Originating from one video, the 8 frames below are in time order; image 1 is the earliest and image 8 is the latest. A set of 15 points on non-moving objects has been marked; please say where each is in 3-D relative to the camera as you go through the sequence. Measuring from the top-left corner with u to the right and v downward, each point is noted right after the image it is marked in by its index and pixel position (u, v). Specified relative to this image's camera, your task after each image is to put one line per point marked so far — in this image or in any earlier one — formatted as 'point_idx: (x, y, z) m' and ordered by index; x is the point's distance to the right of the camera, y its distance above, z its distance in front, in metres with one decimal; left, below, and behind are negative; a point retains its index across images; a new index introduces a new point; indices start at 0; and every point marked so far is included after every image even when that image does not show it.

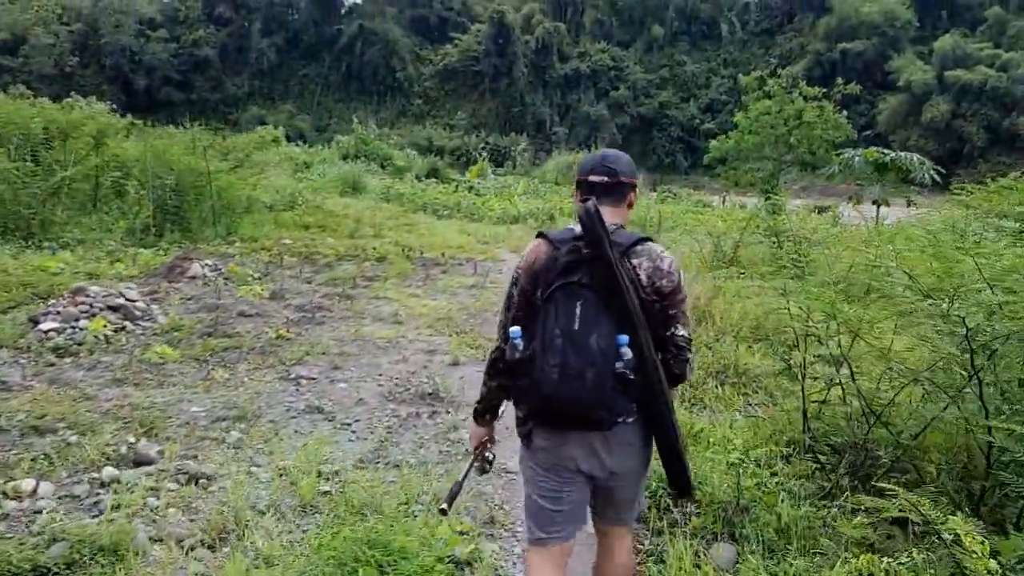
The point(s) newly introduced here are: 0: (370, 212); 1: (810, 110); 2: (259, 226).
0: (-2.4, +1.4, +15.1) m
1: (+6.8, +4.1, +19.6) m
2: (-3.5, +0.8, +11.5) m
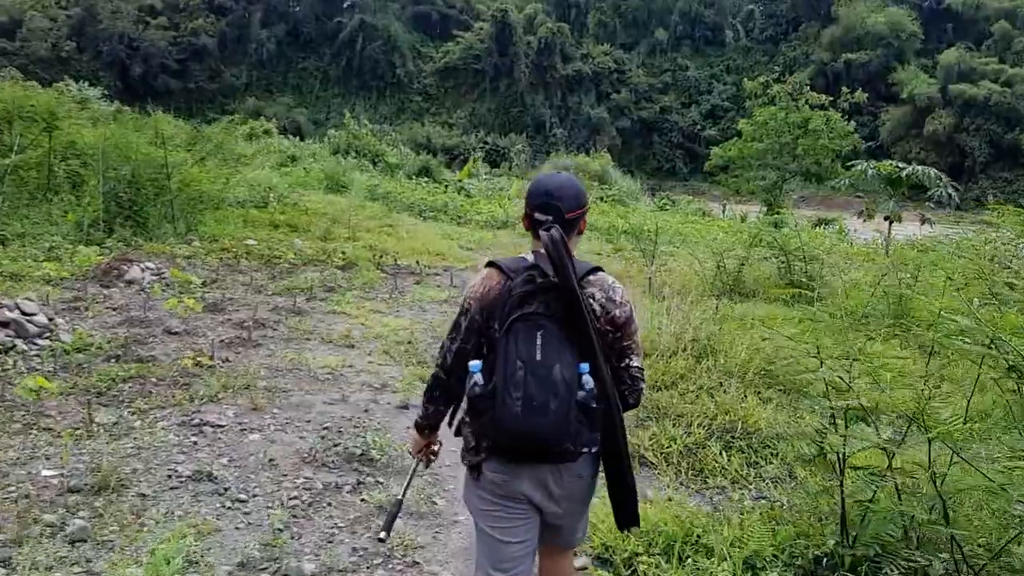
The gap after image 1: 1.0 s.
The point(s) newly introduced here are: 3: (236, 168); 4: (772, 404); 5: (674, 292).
0: (-2.6, +1.3, +14.2) m
1: (+6.6, +3.7, +18.8) m
2: (-3.7, +0.8, +10.6) m
3: (-4.7, +2.0, +14.8) m
4: (+1.3, -0.6, +4.3) m
5: (+1.4, -0.1, +7.2) m
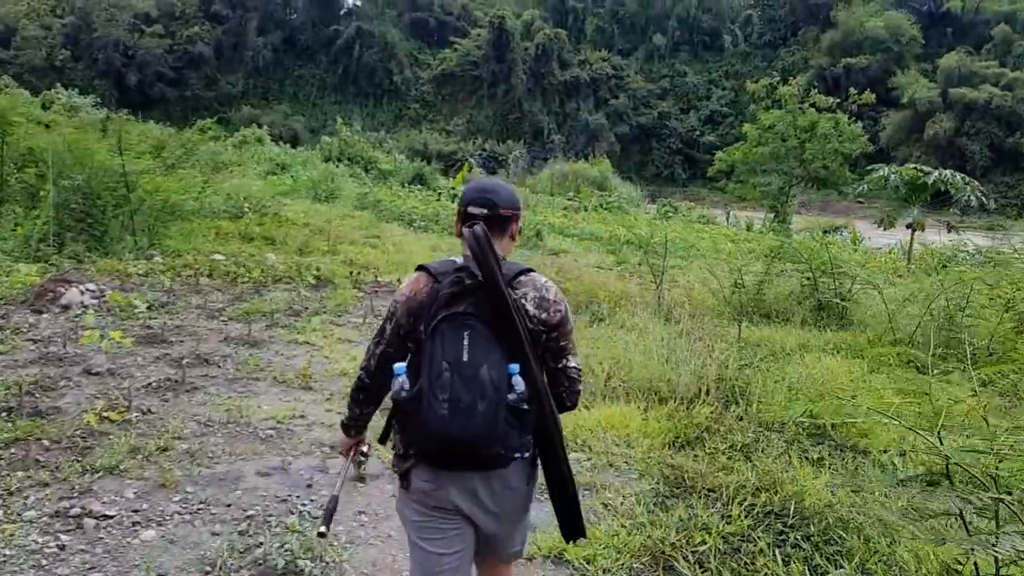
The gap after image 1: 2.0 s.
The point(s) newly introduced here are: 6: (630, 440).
0: (-2.6, +1.0, +13.3) m
1: (+6.5, +3.5, +17.9) m
2: (-3.7, +0.6, +9.7) m
3: (-4.8, +1.8, +13.9) m
4: (+1.3, -0.7, +3.4) m
5: (+1.3, -0.2, +6.3) m
6: (+0.5, -0.7, +3.8) m
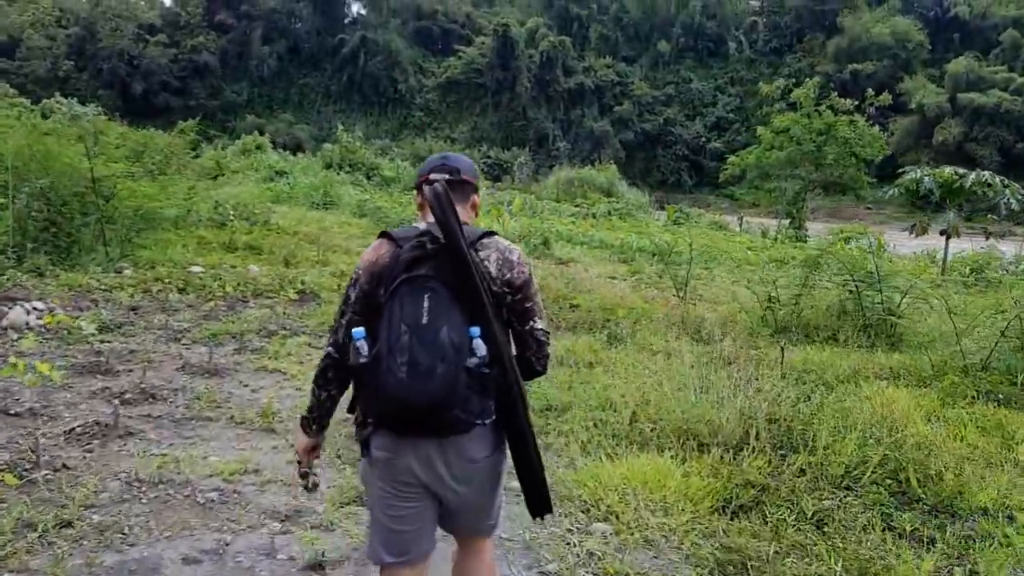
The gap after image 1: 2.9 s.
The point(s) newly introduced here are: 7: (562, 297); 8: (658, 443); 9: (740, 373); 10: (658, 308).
0: (-2.6, +0.9, +12.5) m
1: (+6.6, +3.3, +17.1) m
2: (-3.7, +0.4, +9.0) m
3: (-4.7, +1.6, +13.1) m
4: (+1.3, -0.8, +2.6) m
5: (+1.4, -0.3, +5.5) m
6: (+0.6, -0.8, +3.0) m
7: (+0.4, -0.1, +7.1) m
8: (+0.6, -0.7, +3.6) m
9: (+1.2, -0.4, +4.4) m
10: (+1.1, -0.2, +6.6) m
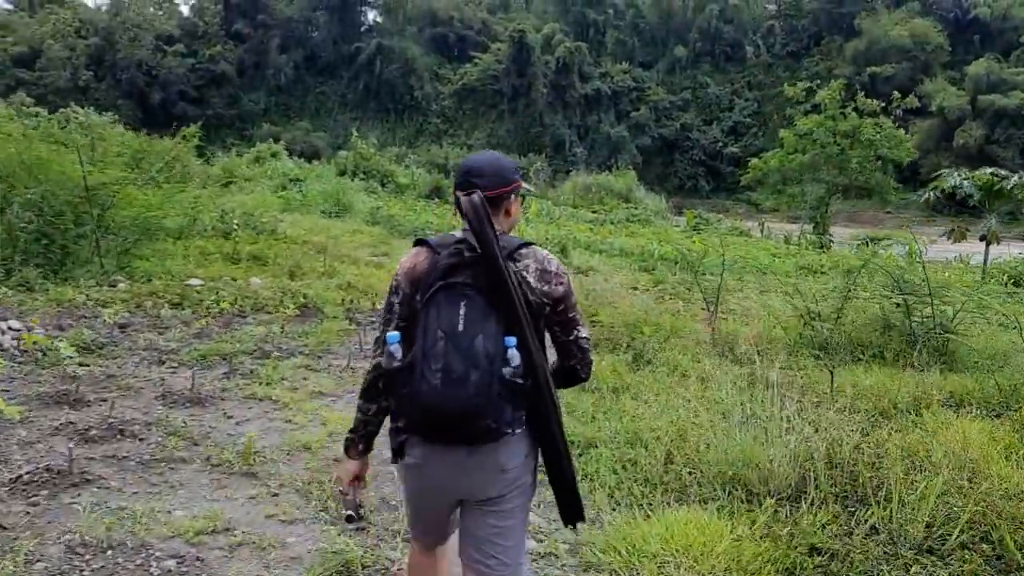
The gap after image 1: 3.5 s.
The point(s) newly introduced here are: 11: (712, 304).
0: (-2.3, +0.7, +12.1) m
1: (+7.0, +3.2, +16.5) m
2: (-3.5, +0.3, +8.5) m
3: (-4.5, +1.4, +12.7) m
4: (+1.3, -0.9, +2.1) m
5: (+1.5, -0.4, +5.0) m
6: (+0.6, -0.8, +2.5) m
7: (+0.6, -0.2, +6.6) m
8: (+0.7, -0.7, +3.1) m
9: (+1.3, -0.5, +3.9) m
10: (+1.3, -0.3, +6.0) m
11: (+1.5, -0.1, +6.5) m
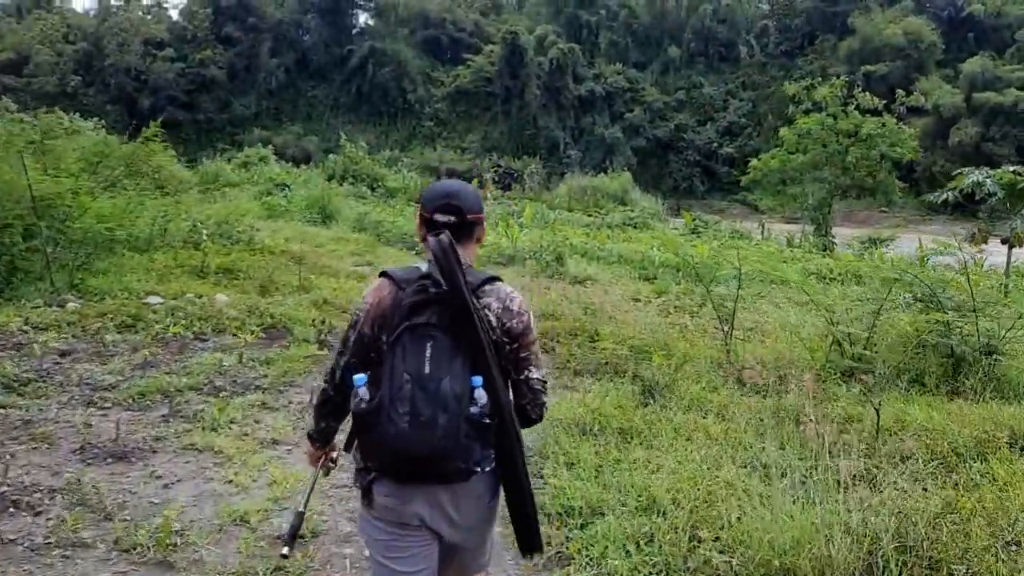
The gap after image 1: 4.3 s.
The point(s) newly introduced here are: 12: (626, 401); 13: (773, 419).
0: (-2.4, +0.5, +11.4) m
1: (+6.8, +3.1, +15.9) m
2: (-3.6, +0.1, +7.9) m
3: (-4.6, +1.2, +12.0) m
4: (+1.3, -1.0, +1.4) m
5: (+1.4, -0.5, +4.3) m
6: (+0.6, -0.9, +1.8) m
7: (+0.5, -0.3, +5.9) m
8: (+0.6, -0.8, +2.4) m
9: (+1.2, -0.6, +3.2) m
10: (+1.2, -0.4, +5.3) m
11: (+1.5, -0.2, +5.9) m
12: (+0.6, -0.6, +4.2) m
13: (+1.1, -0.6, +3.8) m
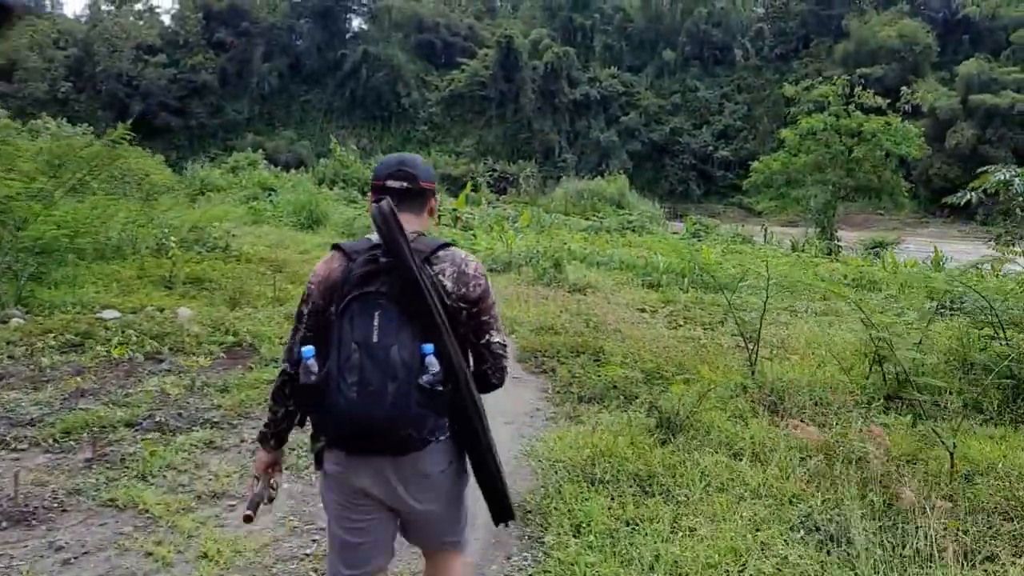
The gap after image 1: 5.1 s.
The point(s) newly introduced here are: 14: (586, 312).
0: (-2.5, +0.4, +10.7) m
1: (+6.7, +3.0, +15.2) m
2: (-3.6, 0.0, +7.2) m
3: (-4.7, +1.1, +11.3) m
4: (+1.3, -1.0, +0.7) m
5: (+1.4, -0.6, +3.6) m
6: (+0.6, -1.0, +1.1) m
7: (+0.4, -0.4, +5.3) m
8: (+0.6, -0.9, +1.7) m
9: (+1.2, -0.7, +2.5) m
10: (+1.2, -0.4, +4.7) m
11: (+1.4, -0.3, +5.2) m
12: (+0.5, -0.6, +3.5) m
13: (+1.1, -0.6, +3.1) m
14: (+0.6, -0.2, +6.6) m
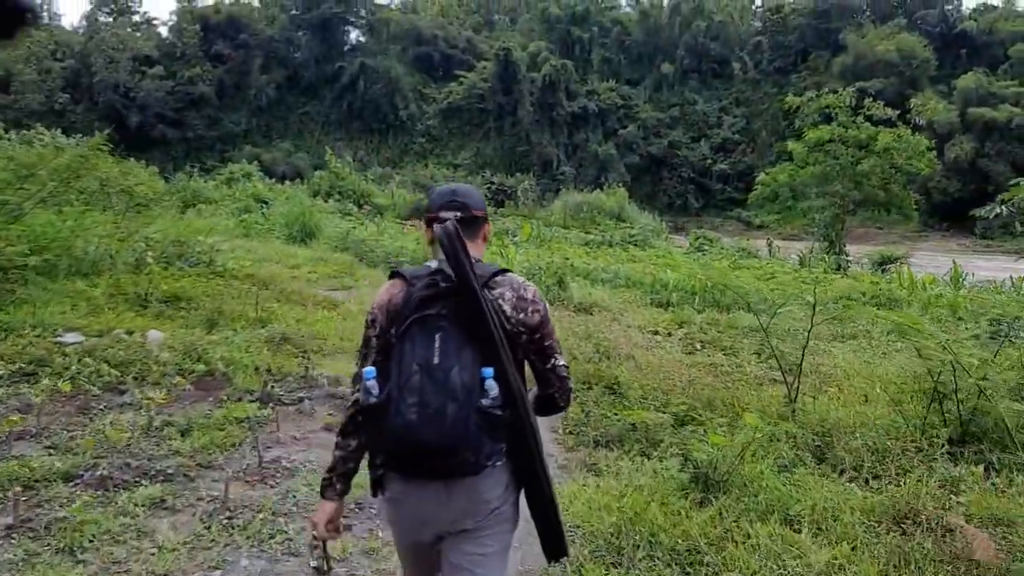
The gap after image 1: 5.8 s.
0: (-2.5, +0.2, +10.1) m
1: (+6.7, +2.7, +14.7) m
2: (-3.6, -0.1, +6.6) m
3: (-4.7, +0.9, +10.8) m
4: (+1.3, -1.1, +0.1) m
5: (+1.4, -0.7, +3.0) m
6: (+0.6, -1.1, +0.5) m
7: (+0.5, -0.5, +4.7) m
8: (+0.7, -1.0, +1.2) m
9: (+1.2, -0.8, +2.0) m
10: (+1.2, -0.6, +4.1) m
11: (+1.5, -0.4, +4.6) m
12: (+0.6, -0.7, +2.9) m
13: (+1.1, -0.7, +2.6) m
14: (+0.6, -0.4, +6.1) m
